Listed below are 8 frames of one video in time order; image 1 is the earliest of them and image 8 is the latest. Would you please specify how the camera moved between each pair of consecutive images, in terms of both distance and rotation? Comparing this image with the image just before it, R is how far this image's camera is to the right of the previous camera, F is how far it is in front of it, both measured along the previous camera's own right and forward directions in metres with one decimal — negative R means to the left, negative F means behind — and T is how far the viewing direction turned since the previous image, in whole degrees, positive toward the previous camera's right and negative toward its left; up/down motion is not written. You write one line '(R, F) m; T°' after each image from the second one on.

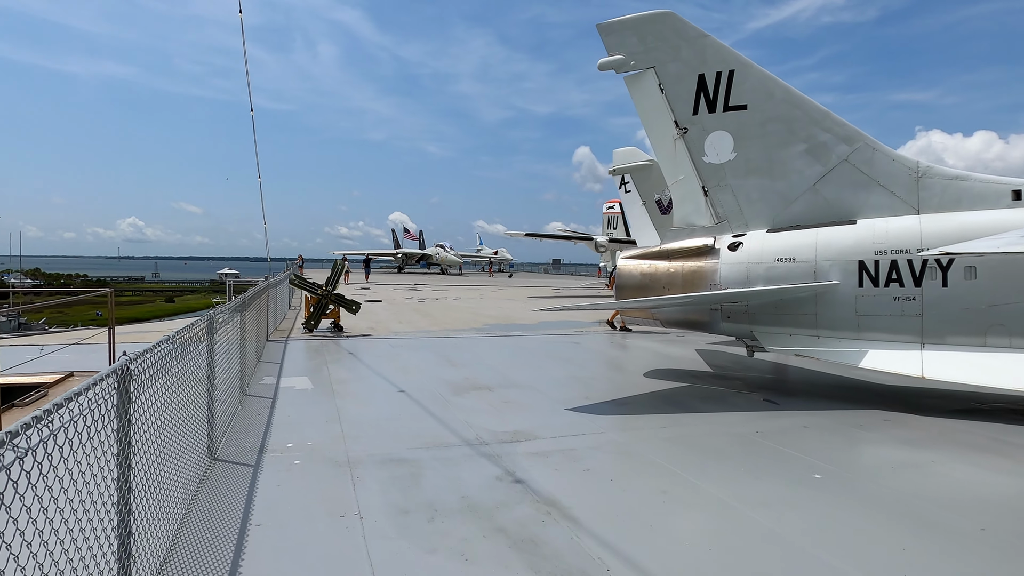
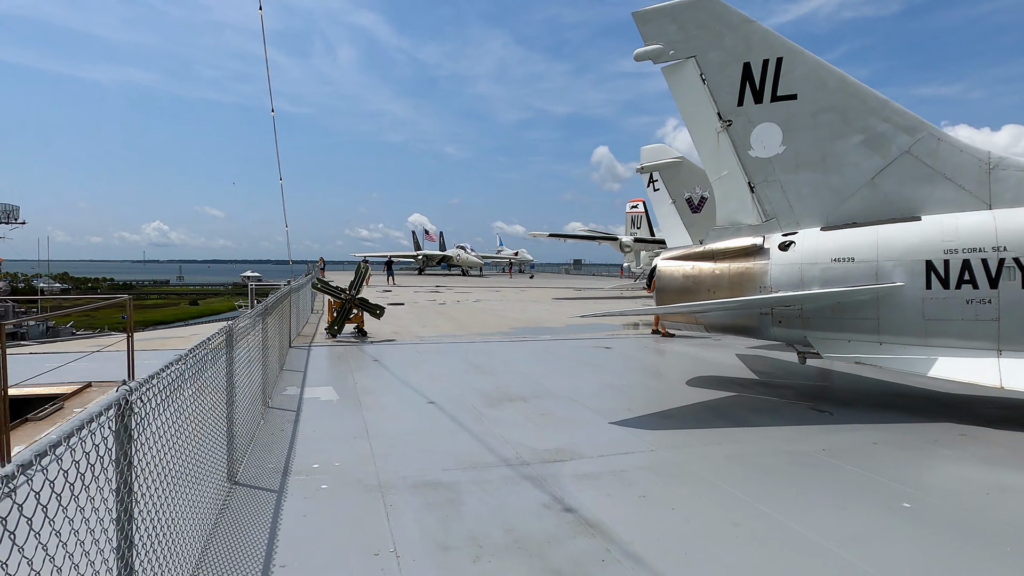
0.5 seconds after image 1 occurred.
(-0.1, +0.3) m; -2°
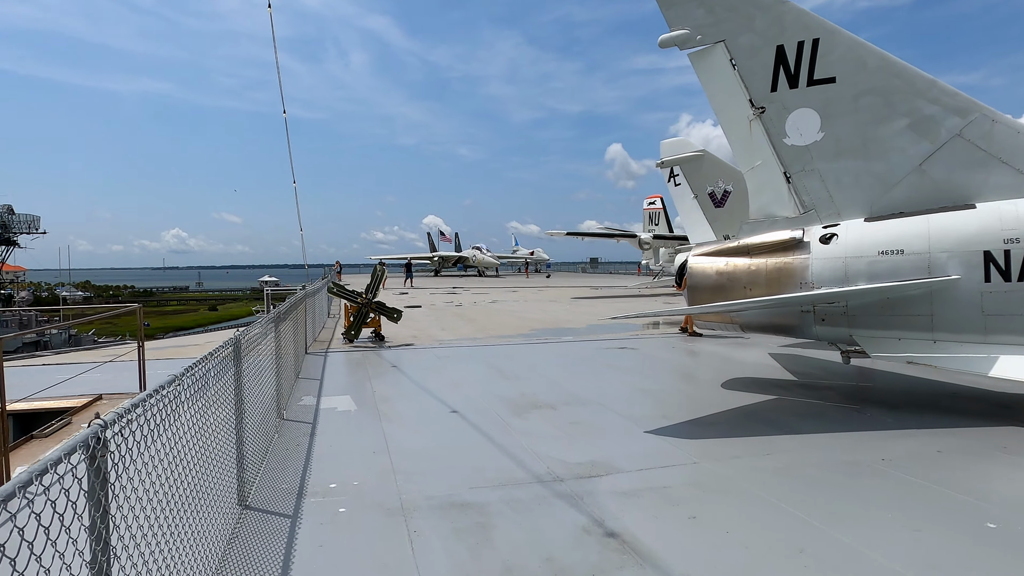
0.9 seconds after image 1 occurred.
(-0.1, +0.3) m; -1°
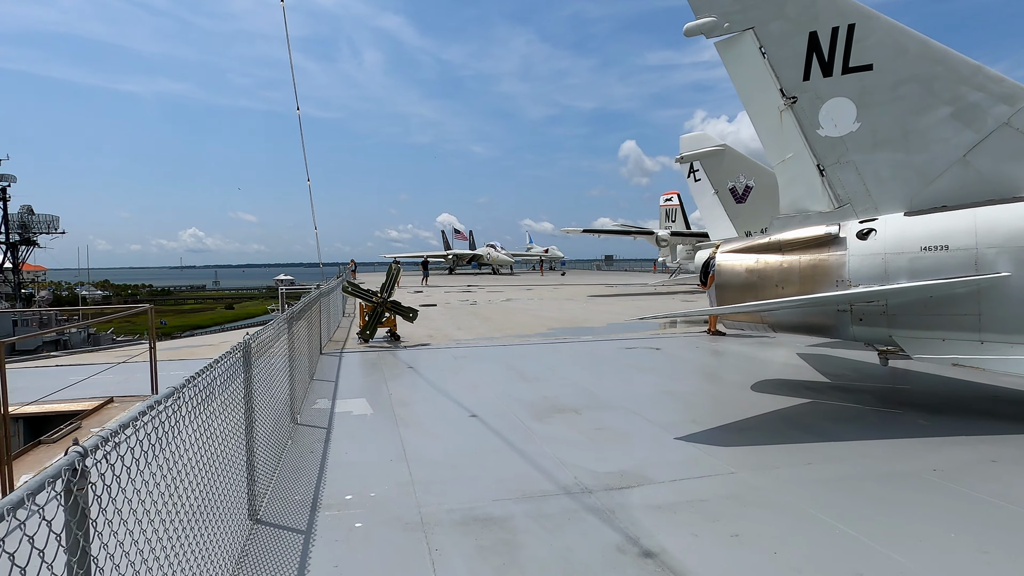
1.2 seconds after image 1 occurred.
(-0.1, +0.2) m; -1°
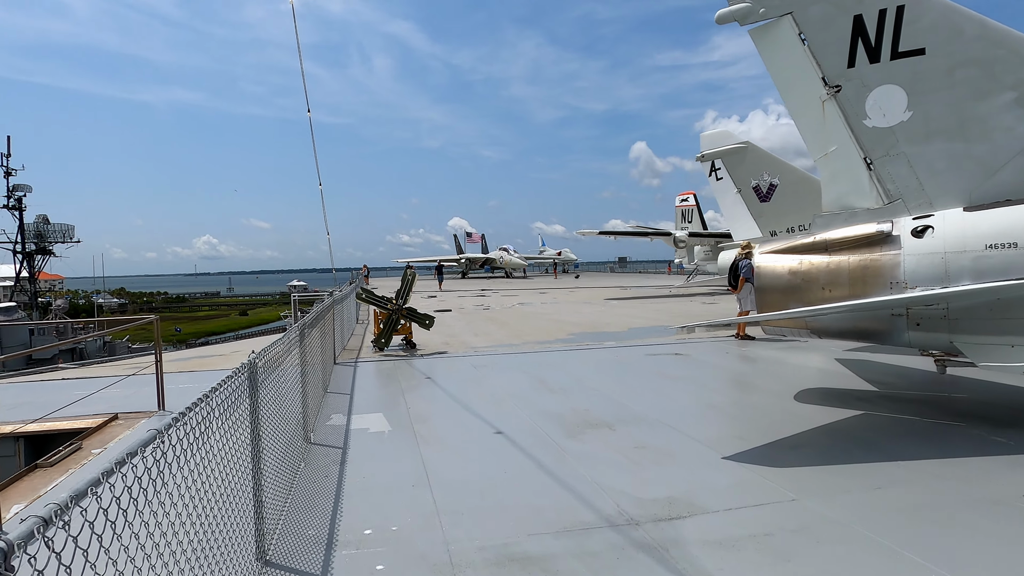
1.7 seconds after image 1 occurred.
(-0.1, +0.3) m; -1°
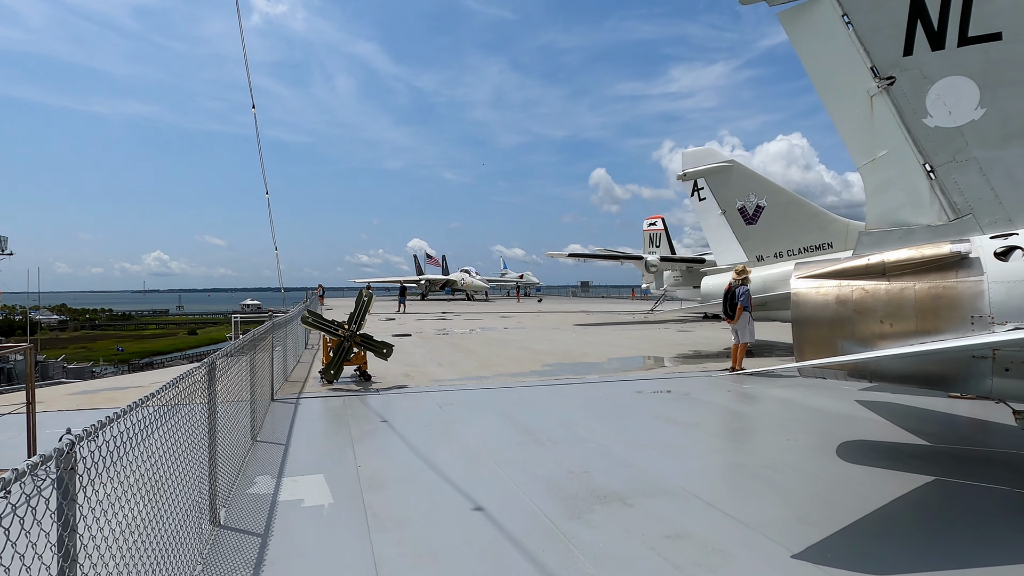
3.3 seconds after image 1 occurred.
(-0.1, +1.1) m; +4°
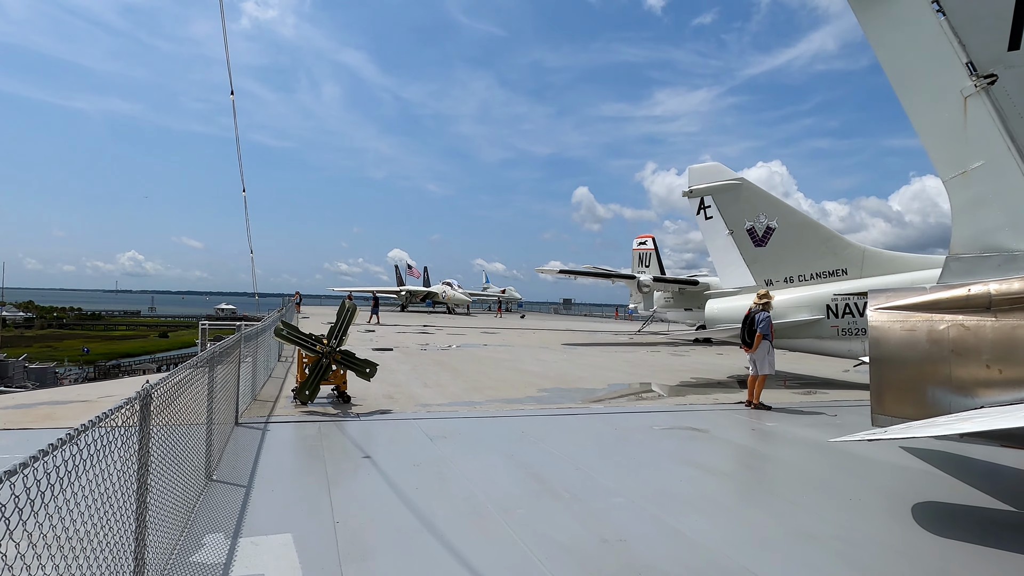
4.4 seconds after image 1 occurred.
(-0.2, +0.8) m; +2°
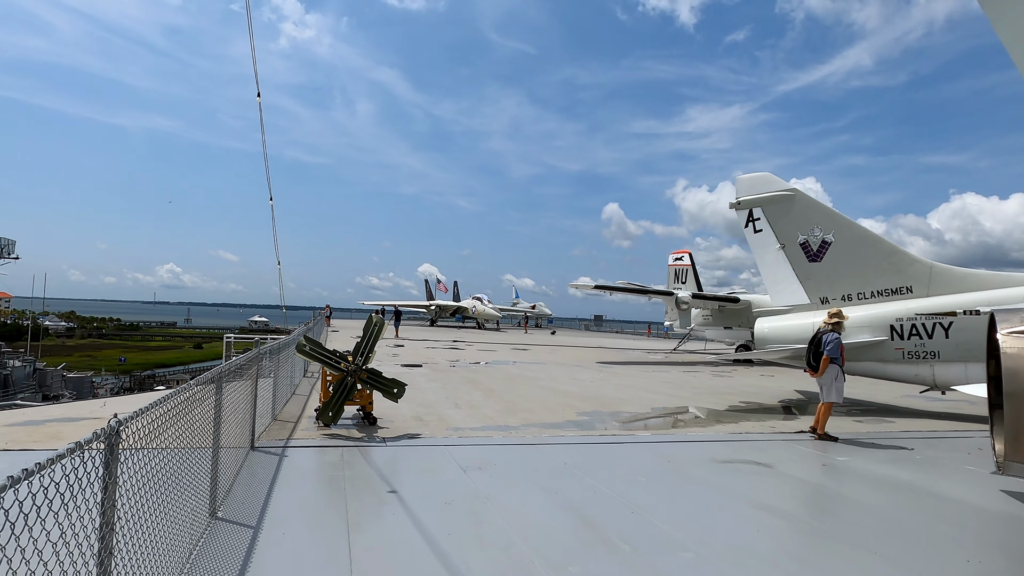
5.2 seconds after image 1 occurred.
(-0.1, +0.5) m; -3°
